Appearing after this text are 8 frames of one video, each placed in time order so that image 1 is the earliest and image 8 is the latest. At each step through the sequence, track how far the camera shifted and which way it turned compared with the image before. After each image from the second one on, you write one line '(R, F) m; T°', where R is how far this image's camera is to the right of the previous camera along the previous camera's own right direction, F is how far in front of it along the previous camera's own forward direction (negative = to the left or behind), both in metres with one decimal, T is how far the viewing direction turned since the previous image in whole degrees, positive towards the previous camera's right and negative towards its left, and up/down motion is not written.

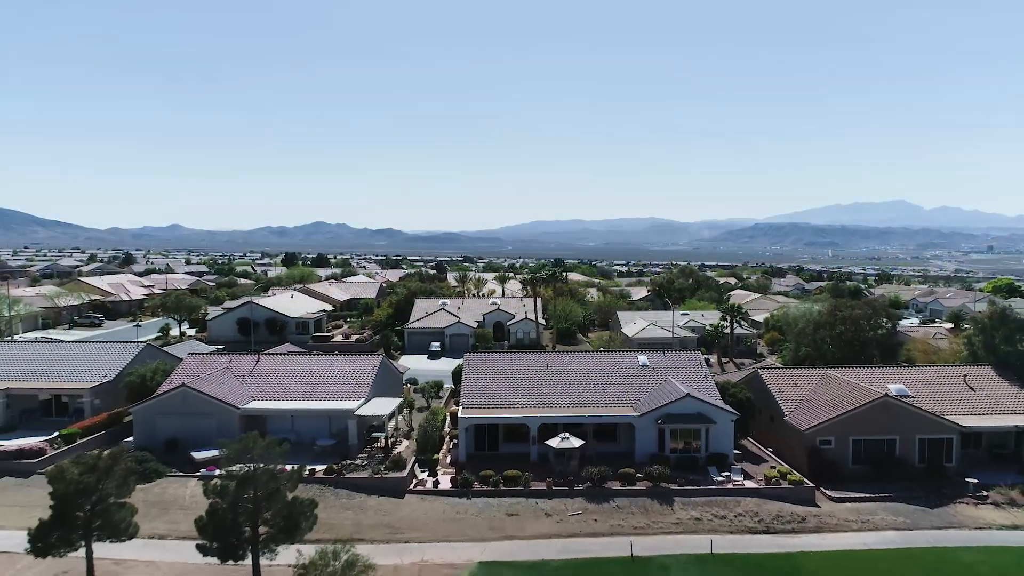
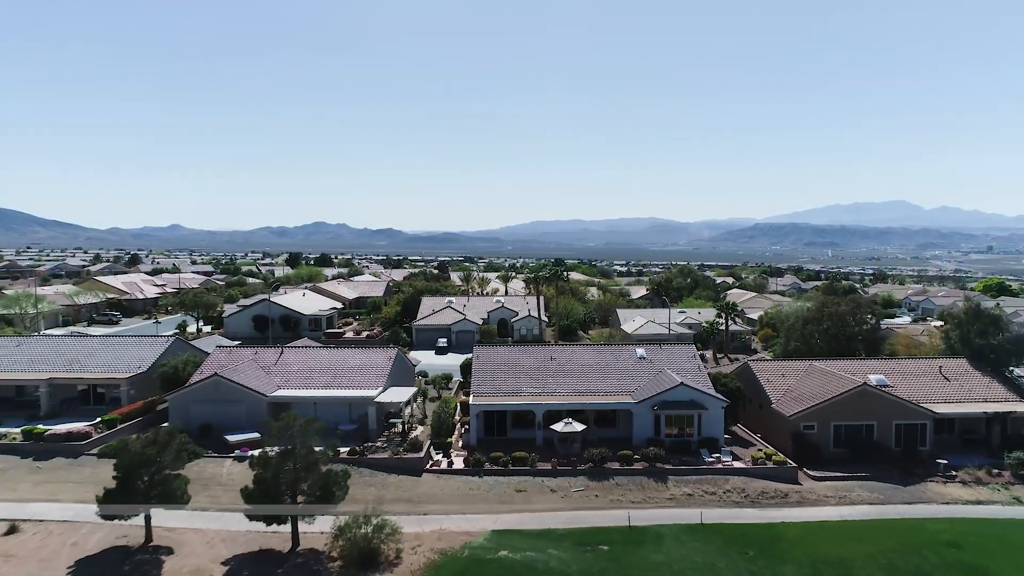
(-0.4, -2.3) m; 0°
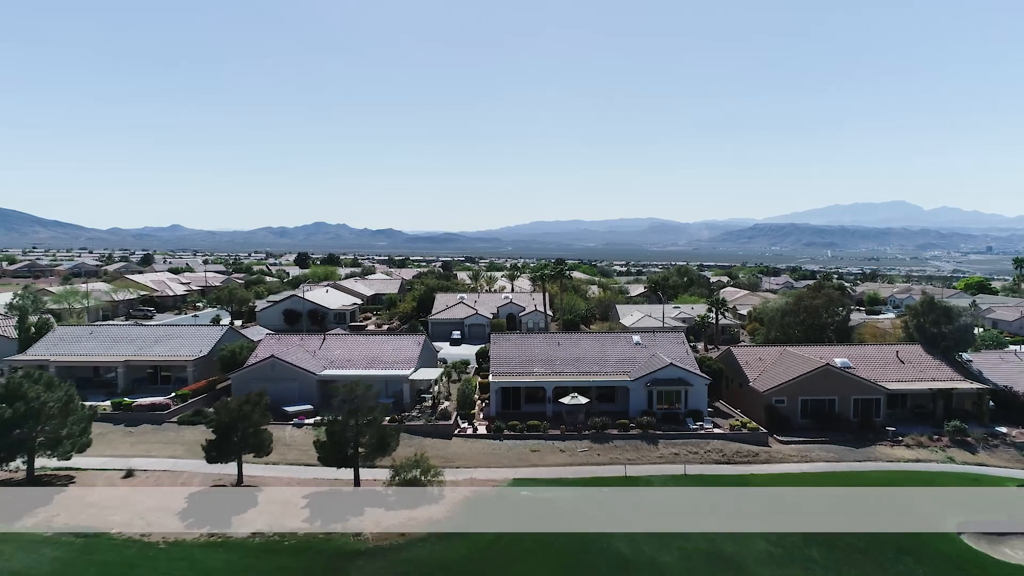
(-0.8, -5.1) m; 0°
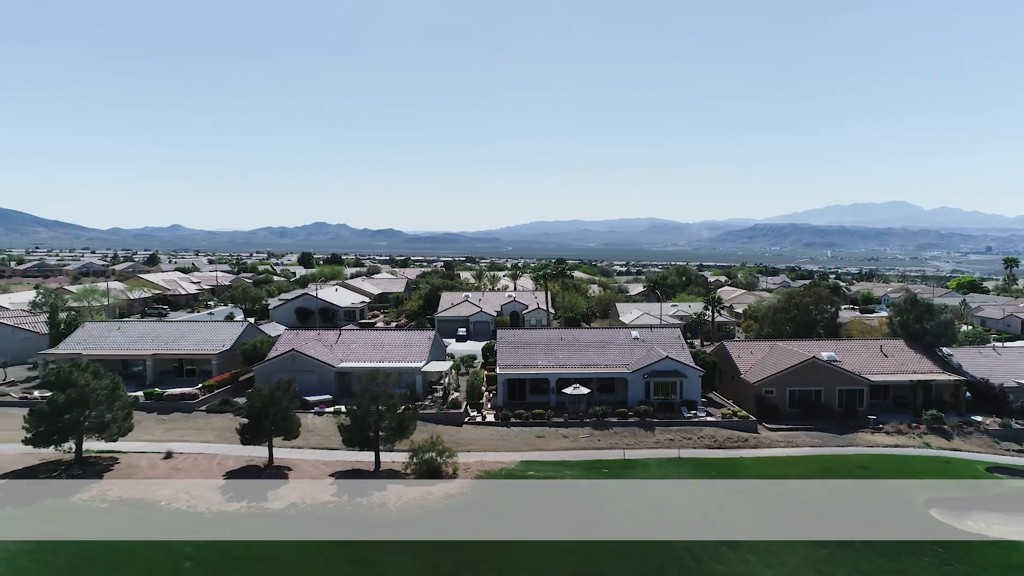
(-0.4, -2.3) m; 0°
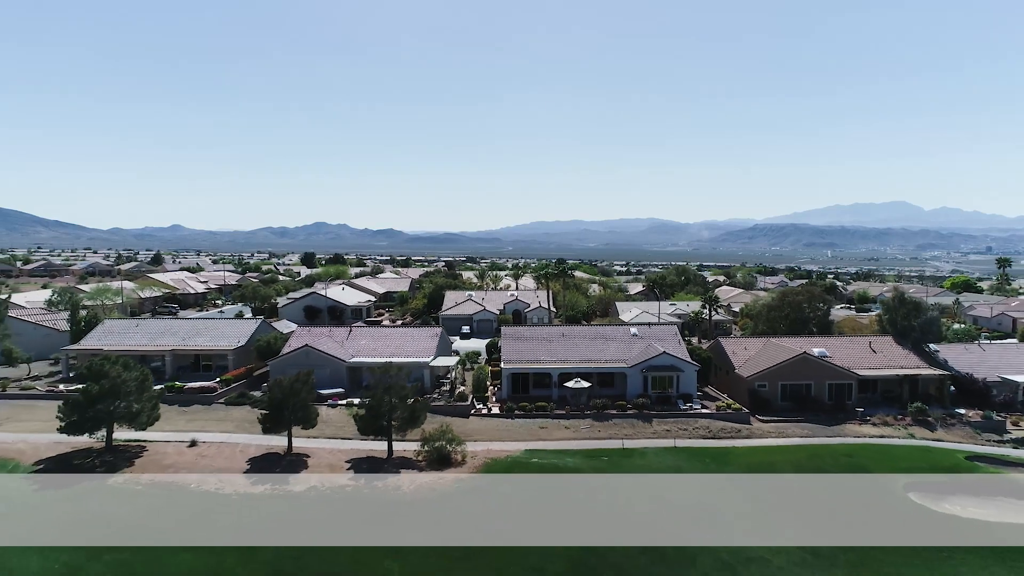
(-0.2, -1.7) m; 0°
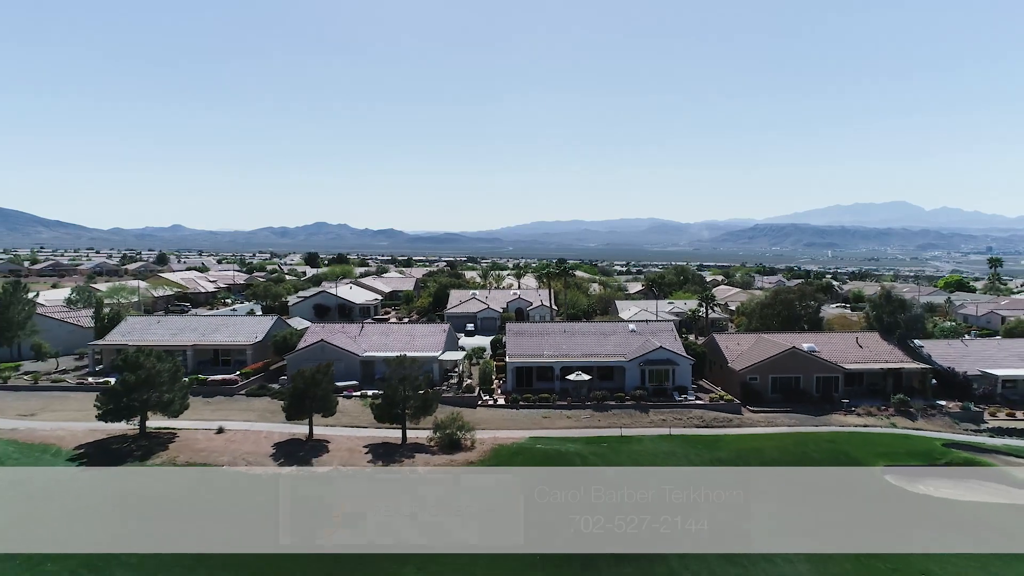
(-0.3, -2.2) m; 0°
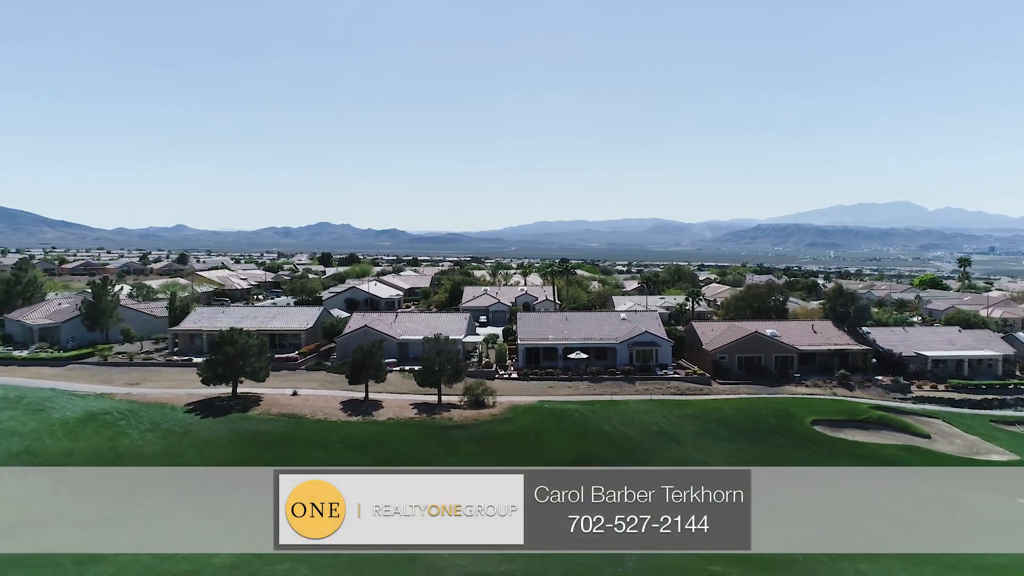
(-0.7, -8.6) m; 0°
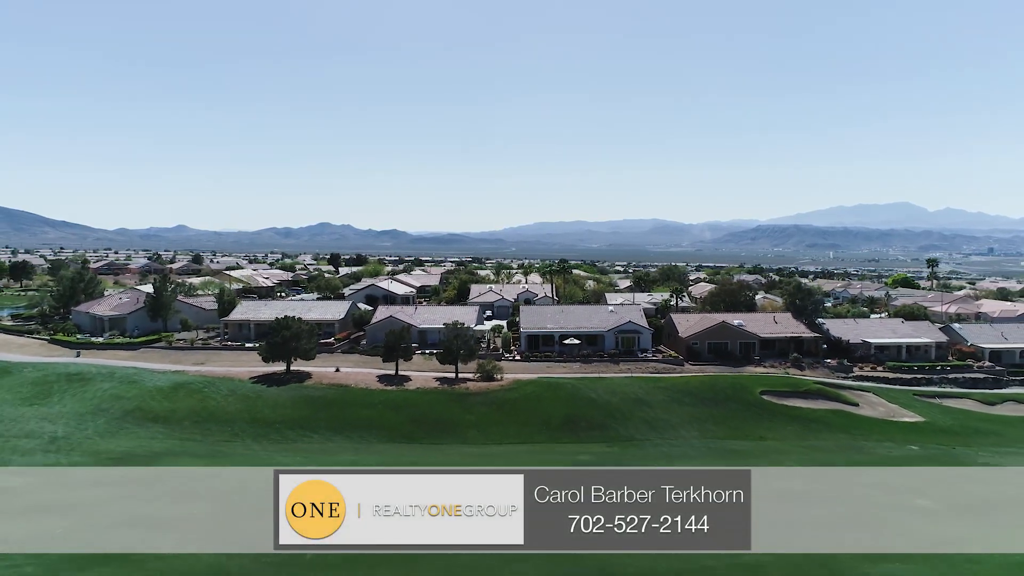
(-0.4, -8.8) m; 0°
